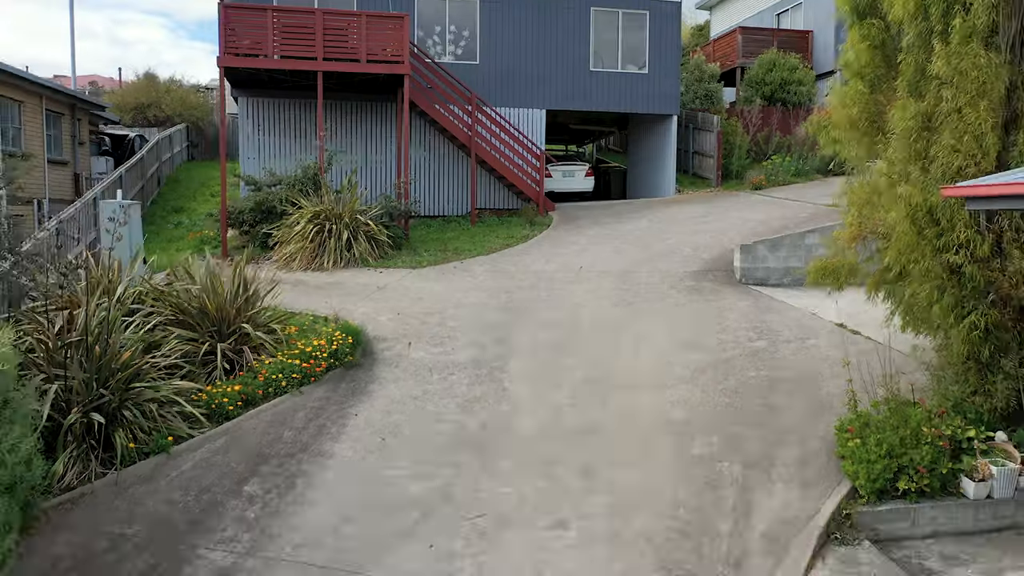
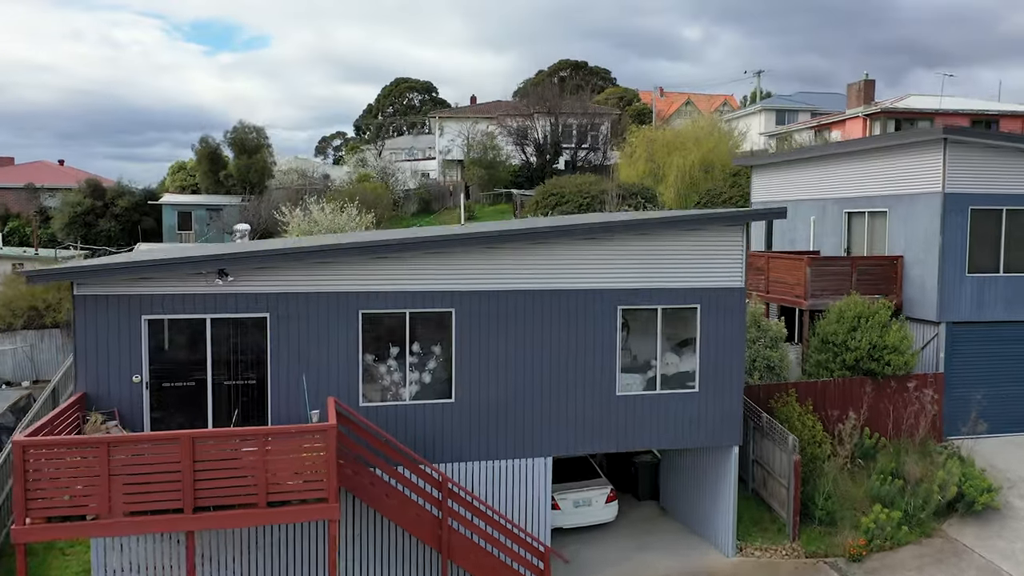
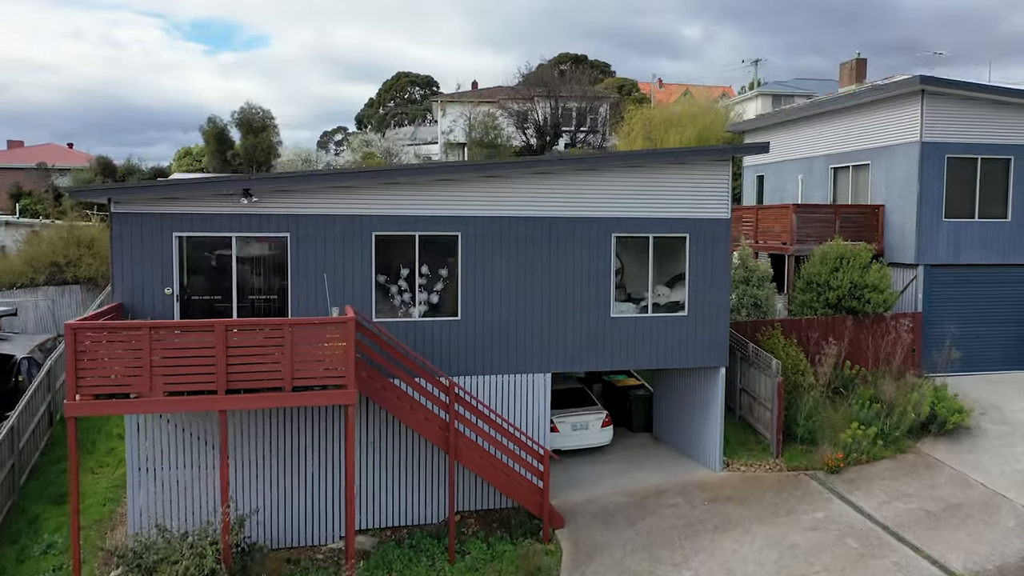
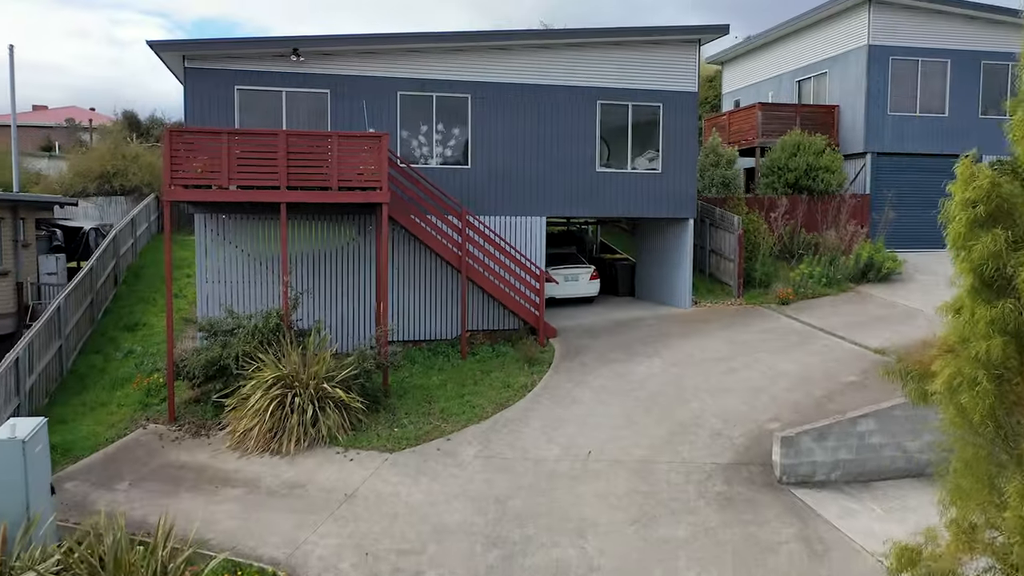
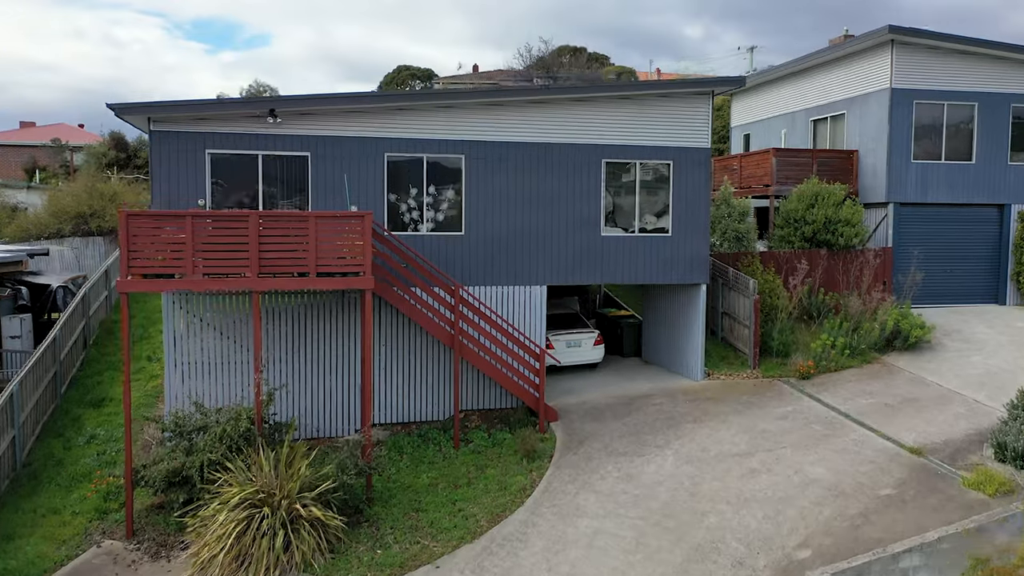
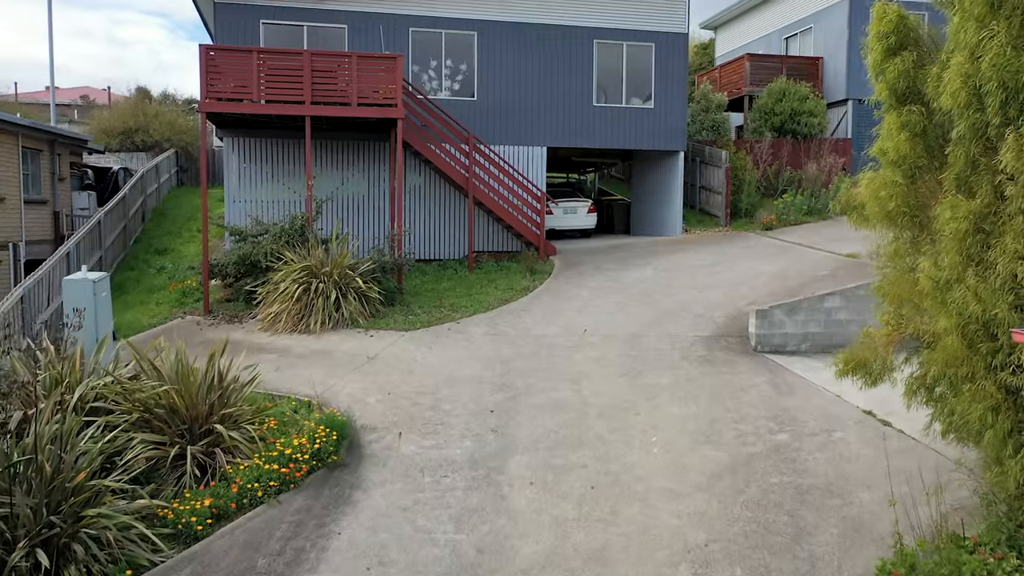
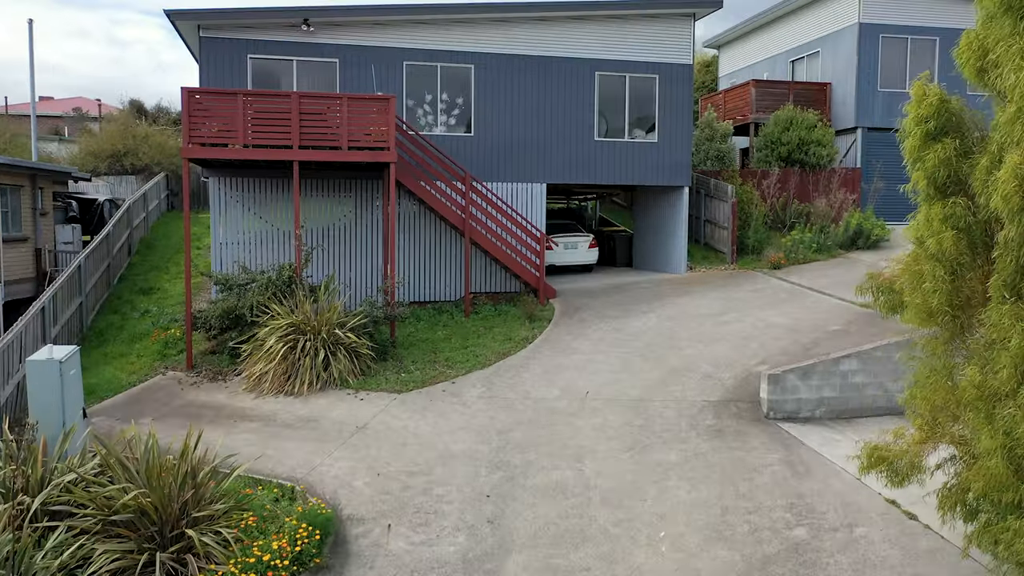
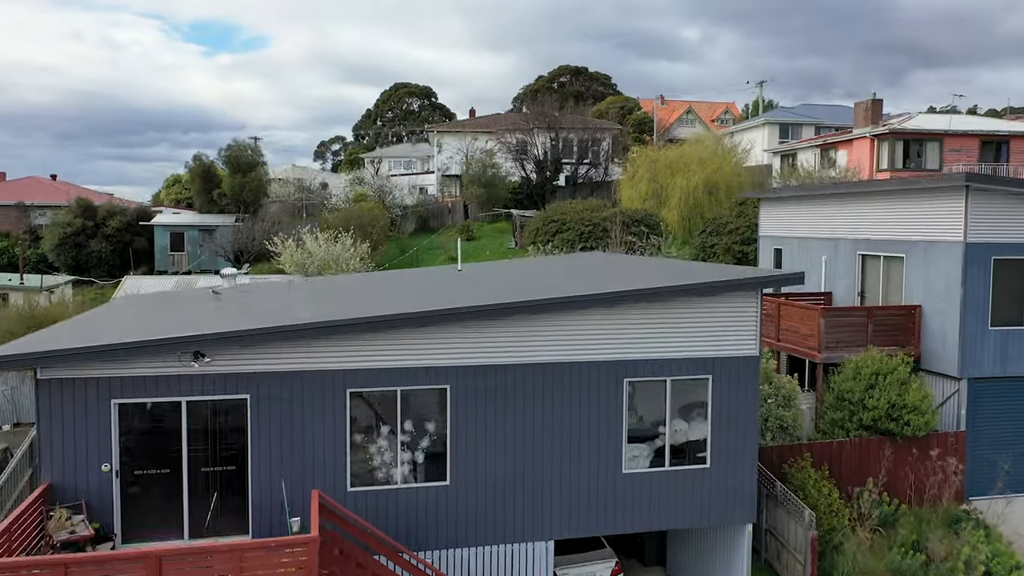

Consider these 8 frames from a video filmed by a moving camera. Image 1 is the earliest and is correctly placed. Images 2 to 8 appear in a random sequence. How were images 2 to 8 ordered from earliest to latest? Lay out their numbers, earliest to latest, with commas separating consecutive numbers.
6, 7, 4, 5, 3, 2, 8
